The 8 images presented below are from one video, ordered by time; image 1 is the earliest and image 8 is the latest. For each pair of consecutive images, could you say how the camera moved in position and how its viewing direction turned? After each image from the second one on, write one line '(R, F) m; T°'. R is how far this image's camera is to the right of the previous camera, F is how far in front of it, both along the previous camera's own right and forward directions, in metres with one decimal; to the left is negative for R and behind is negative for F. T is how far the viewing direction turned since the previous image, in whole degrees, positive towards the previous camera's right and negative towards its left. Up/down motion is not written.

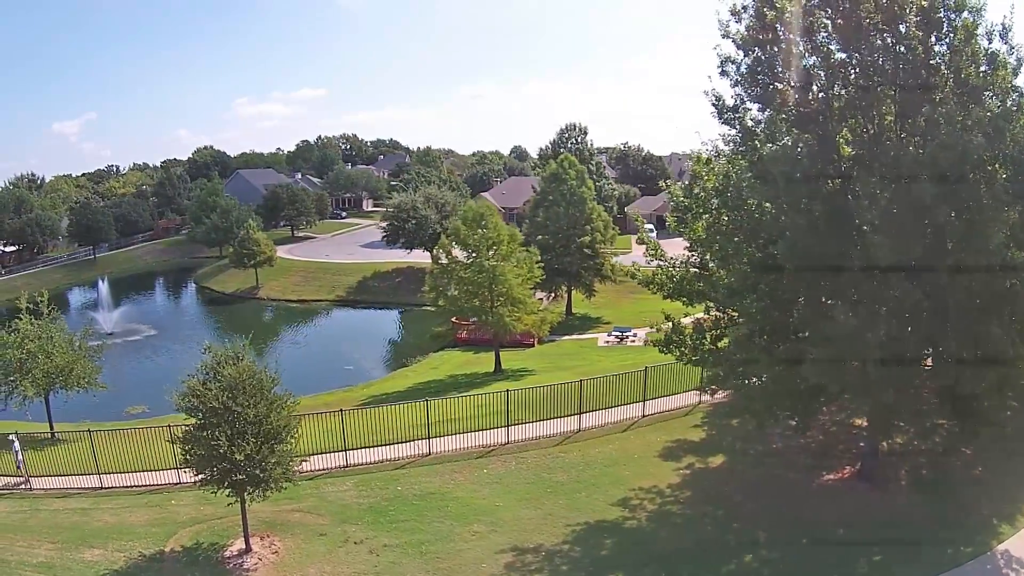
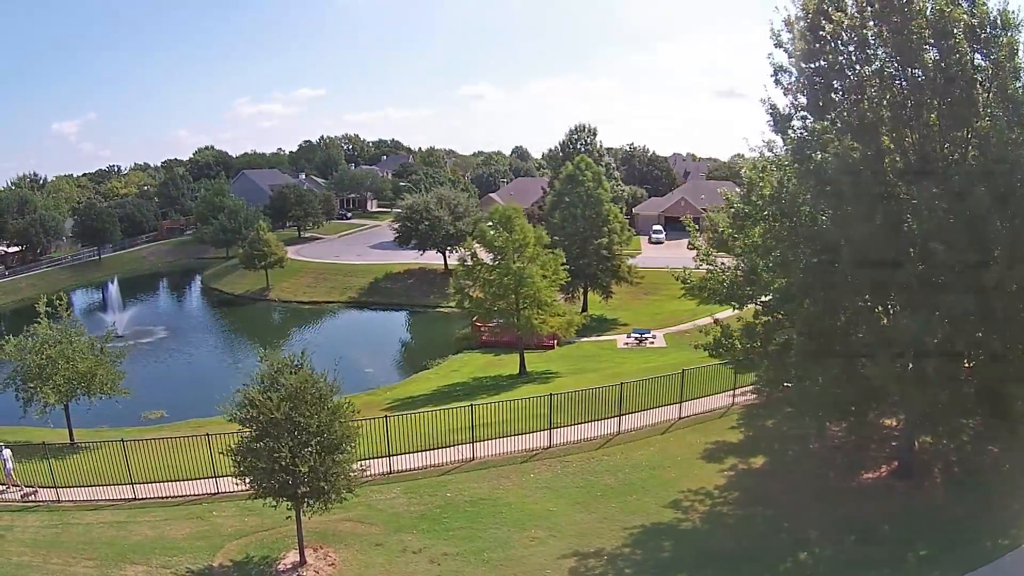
(-1.4, 0.0) m; +2°
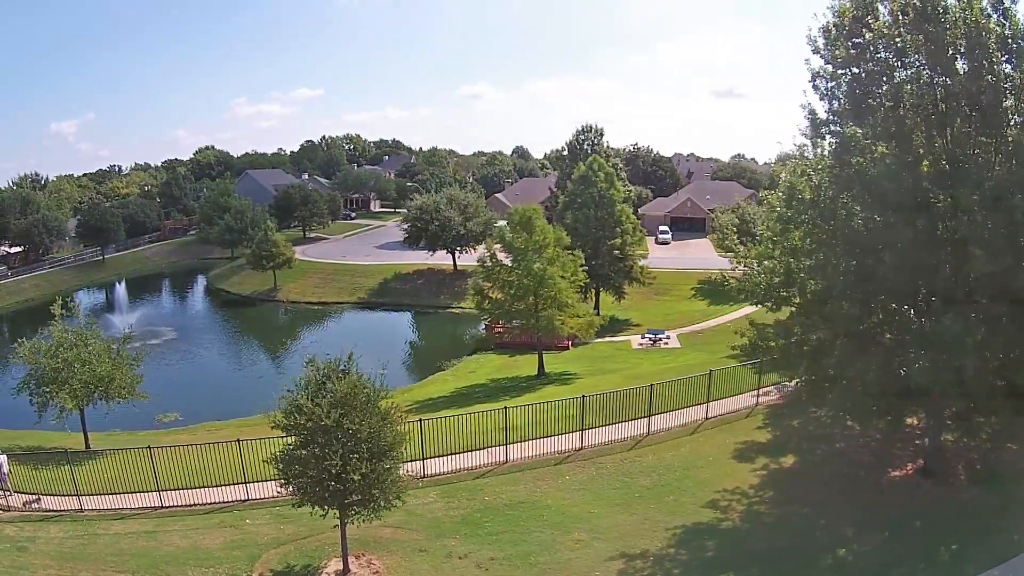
(-1.0, 0.0) m; +1°
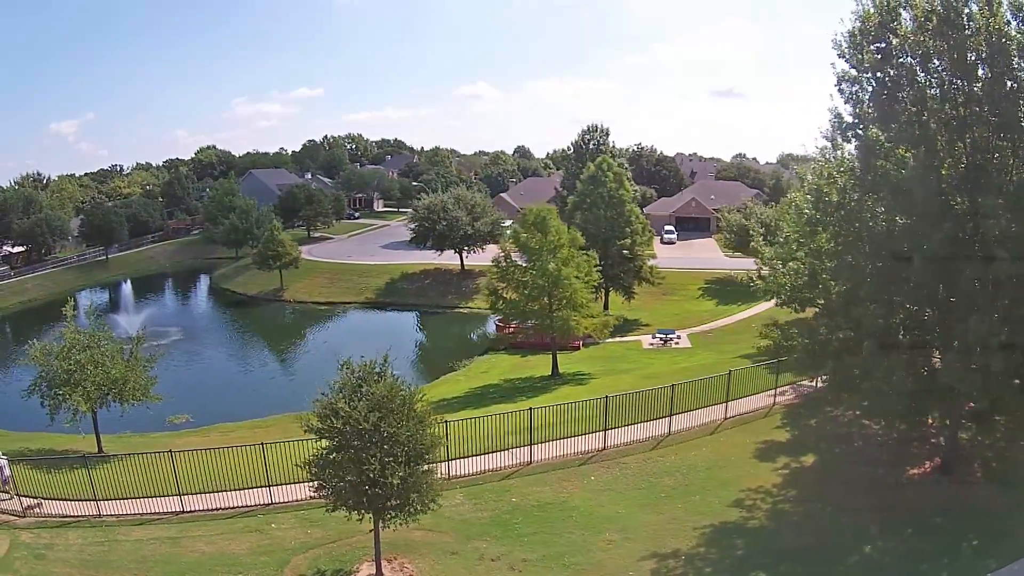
(-0.7, 0.0) m; +1°
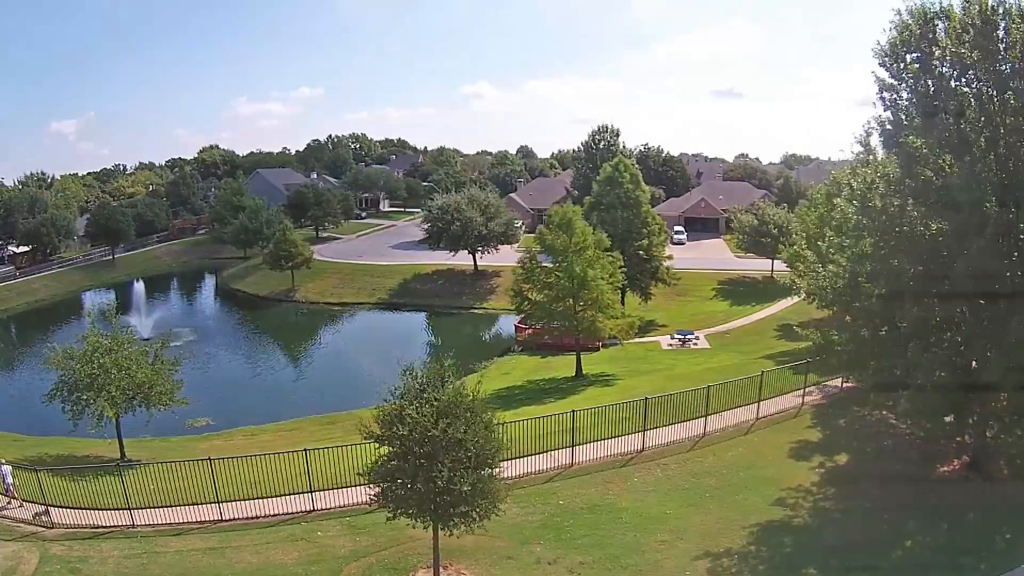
(-1.3, 0.0) m; +1°
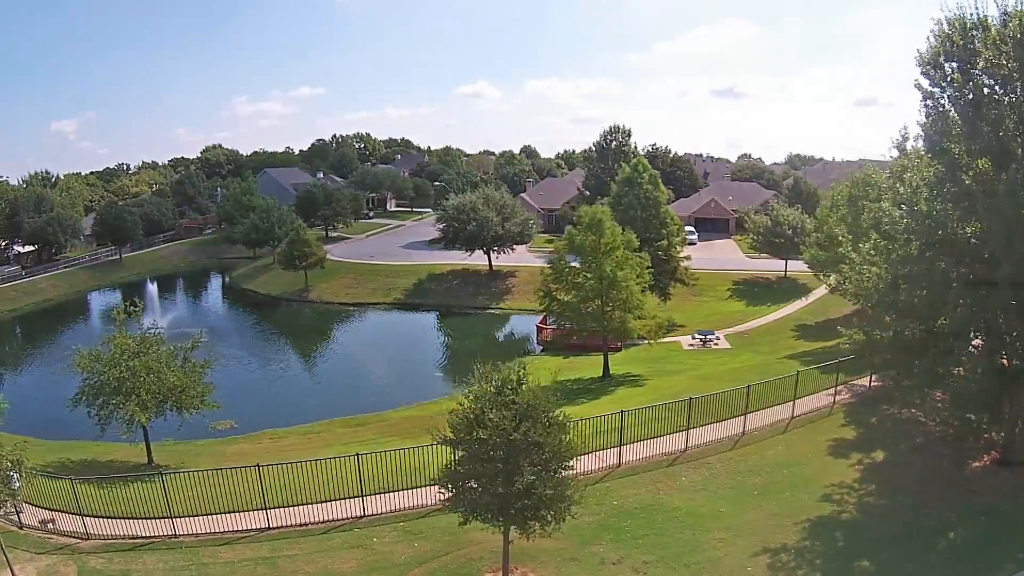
(-1.4, 0.0) m; +2°
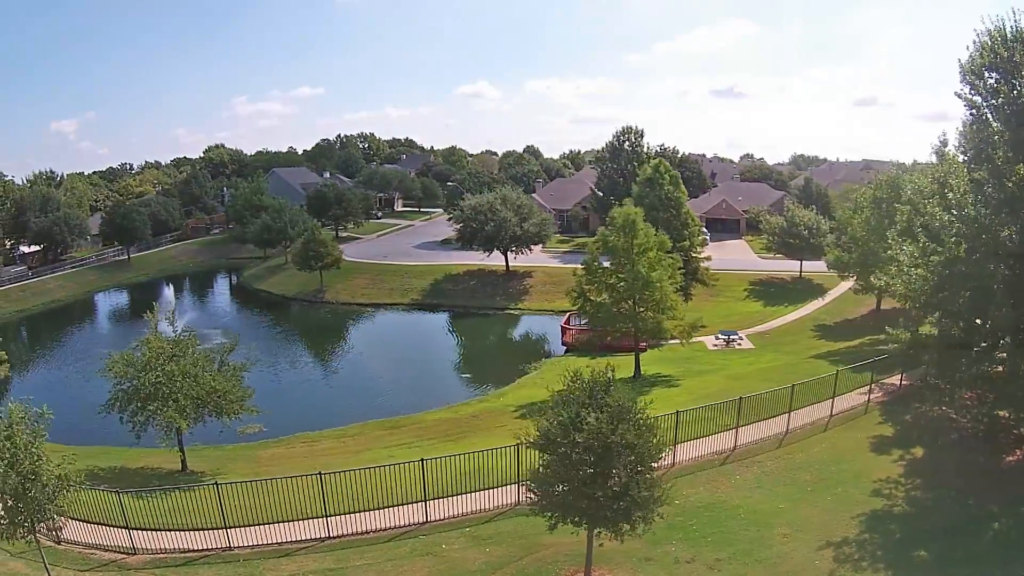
(-1.7, 0.0) m; +2°
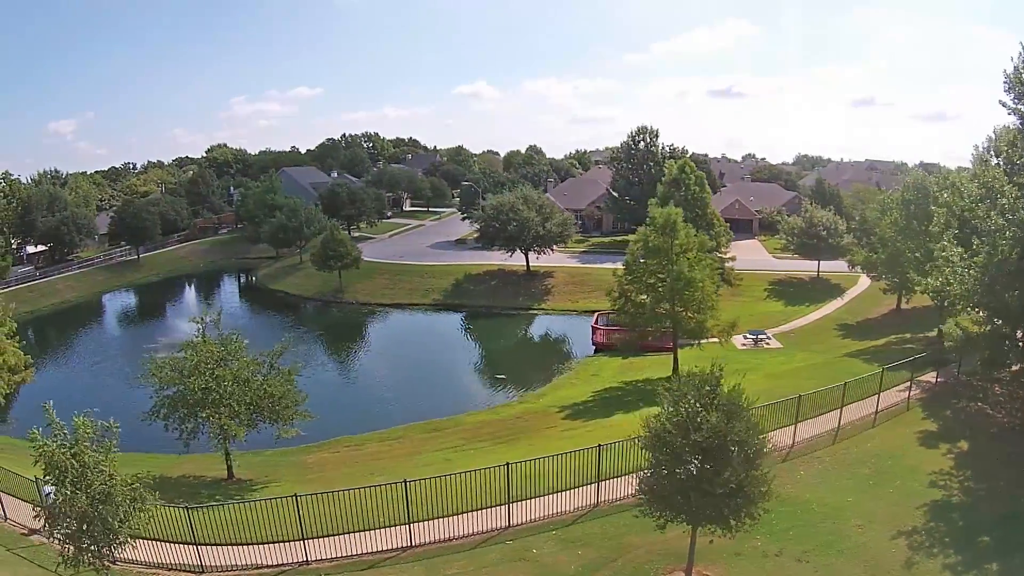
(-2.2, 0.0) m; +2°
